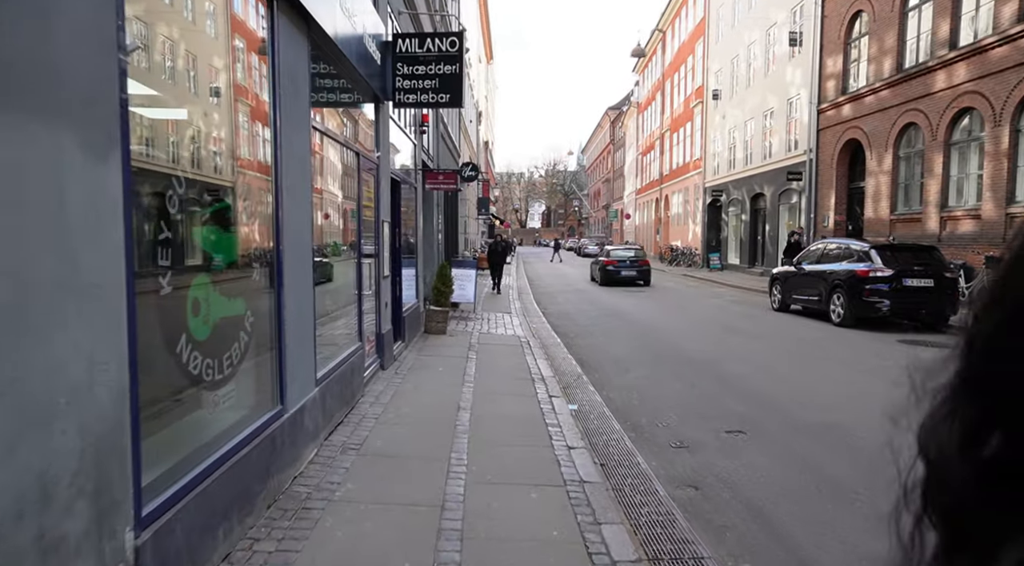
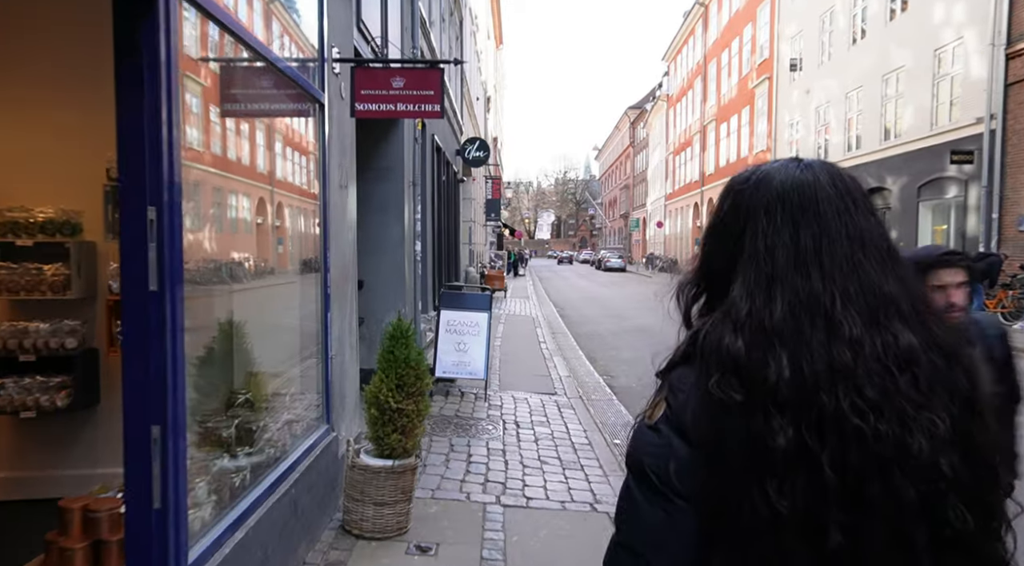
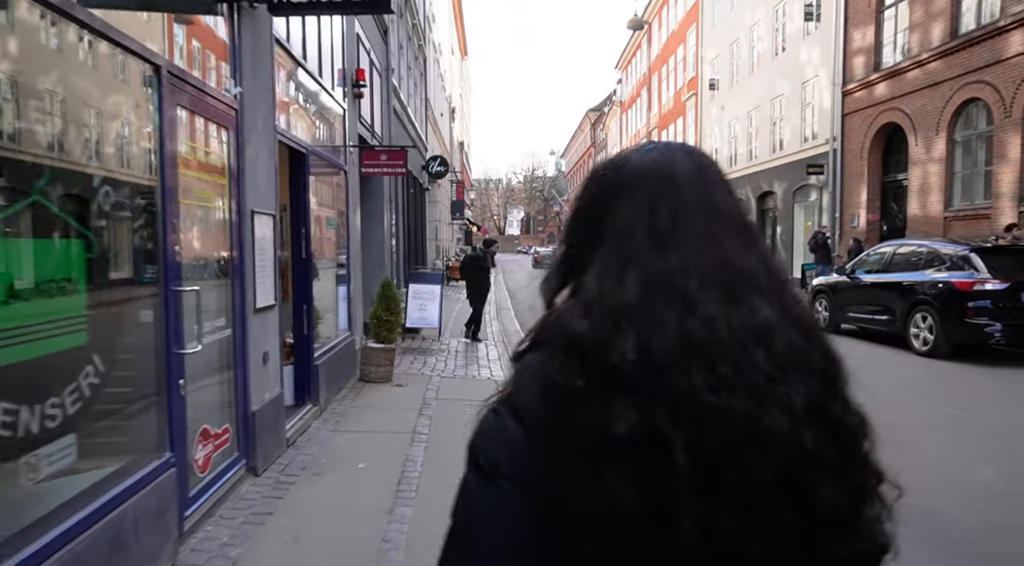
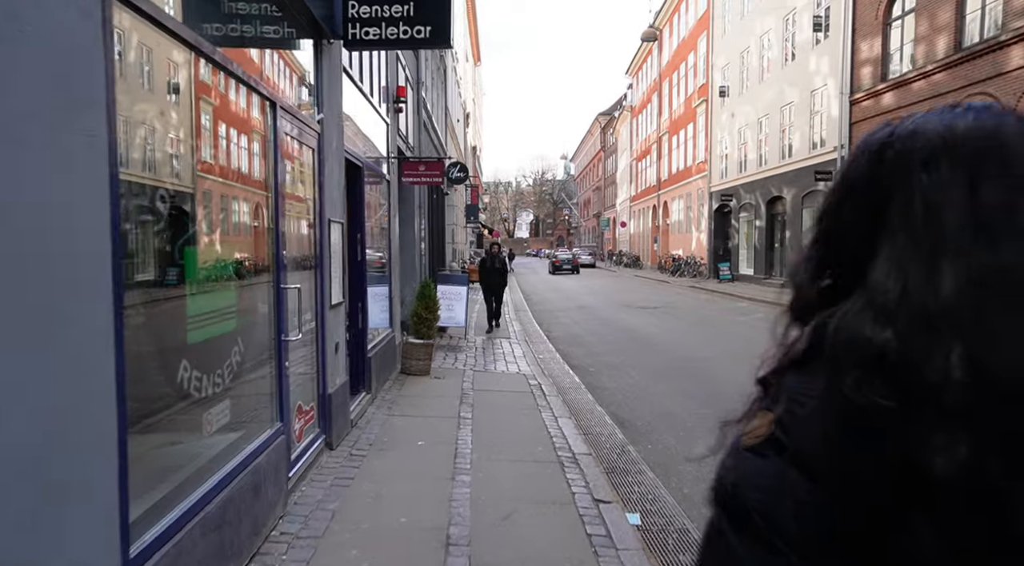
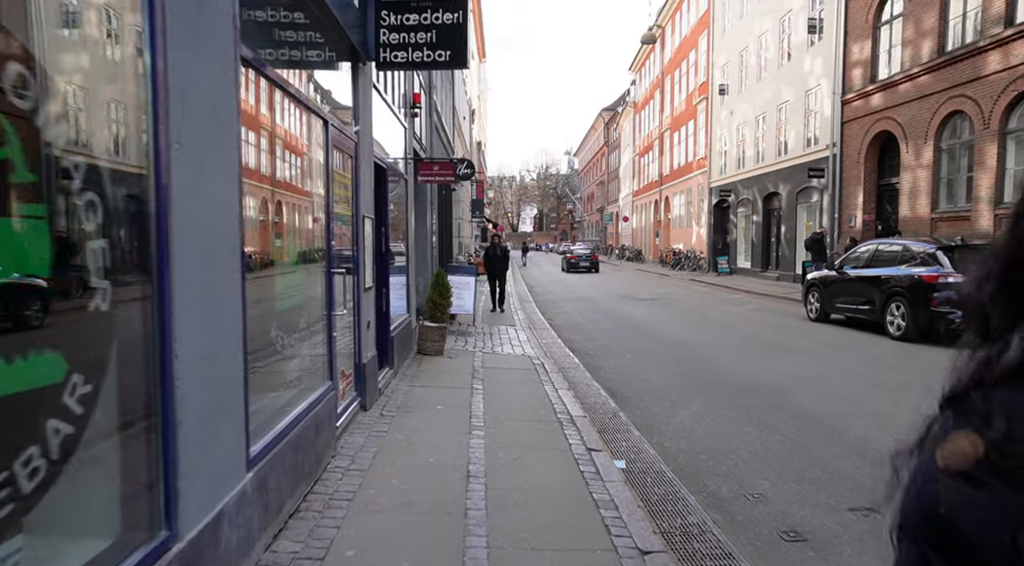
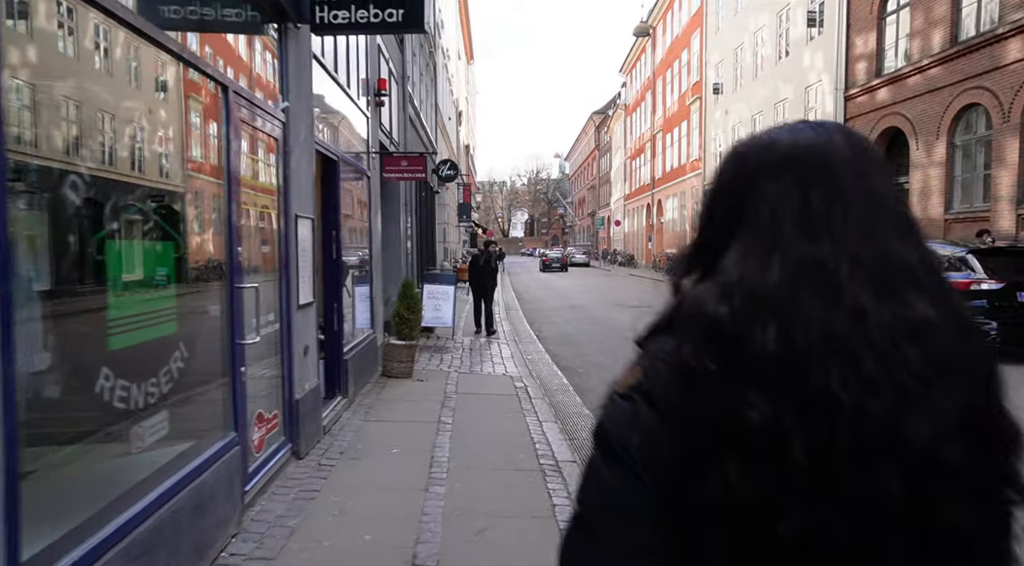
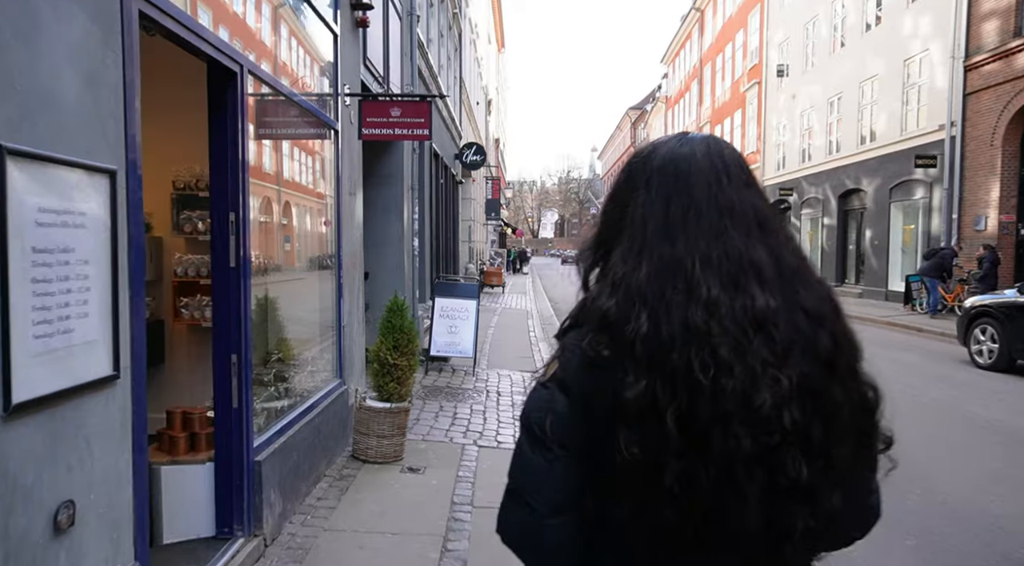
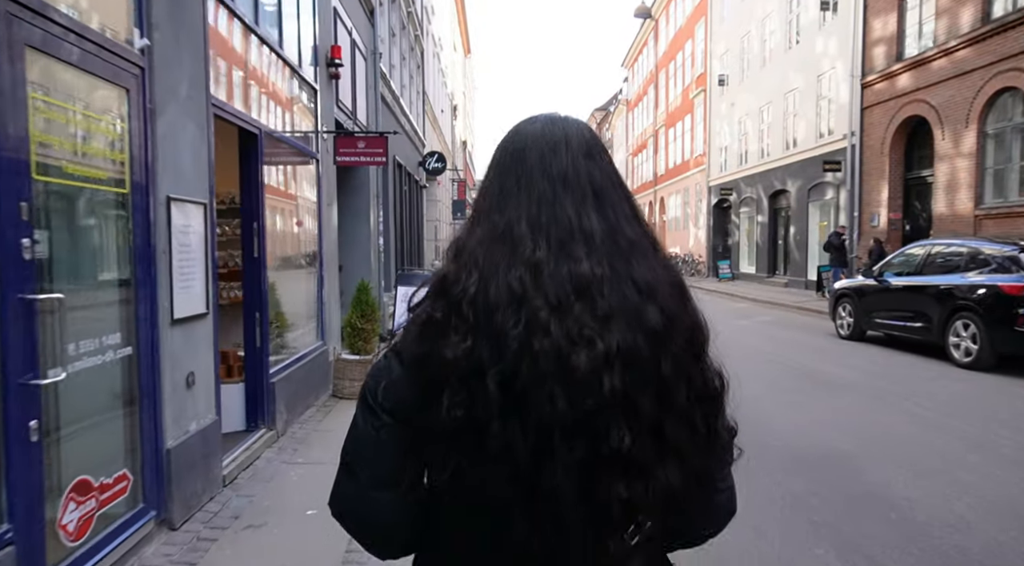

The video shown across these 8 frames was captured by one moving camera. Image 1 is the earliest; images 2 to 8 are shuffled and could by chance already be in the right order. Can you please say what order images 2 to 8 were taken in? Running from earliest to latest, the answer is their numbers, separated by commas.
5, 4, 6, 3, 8, 7, 2
